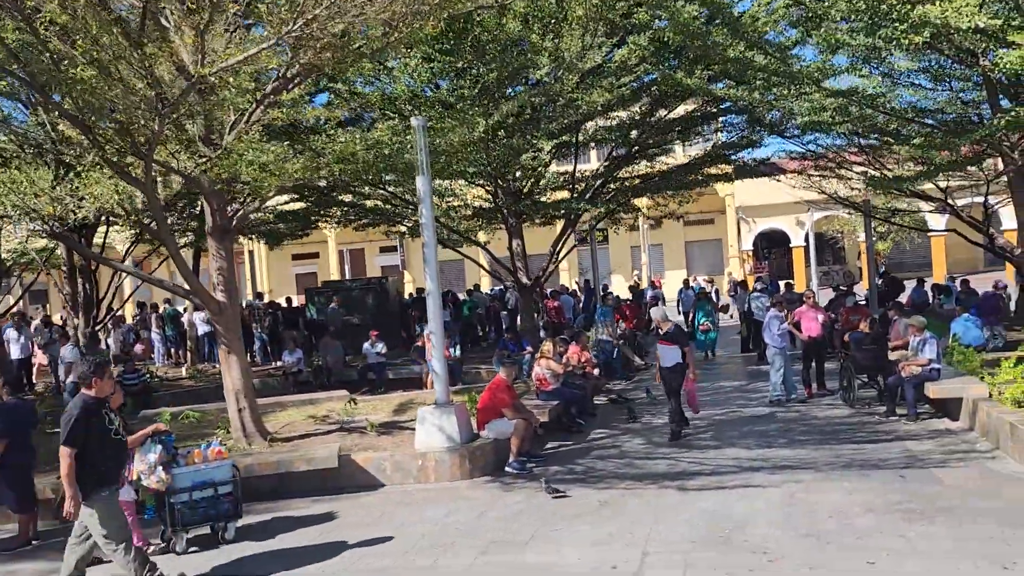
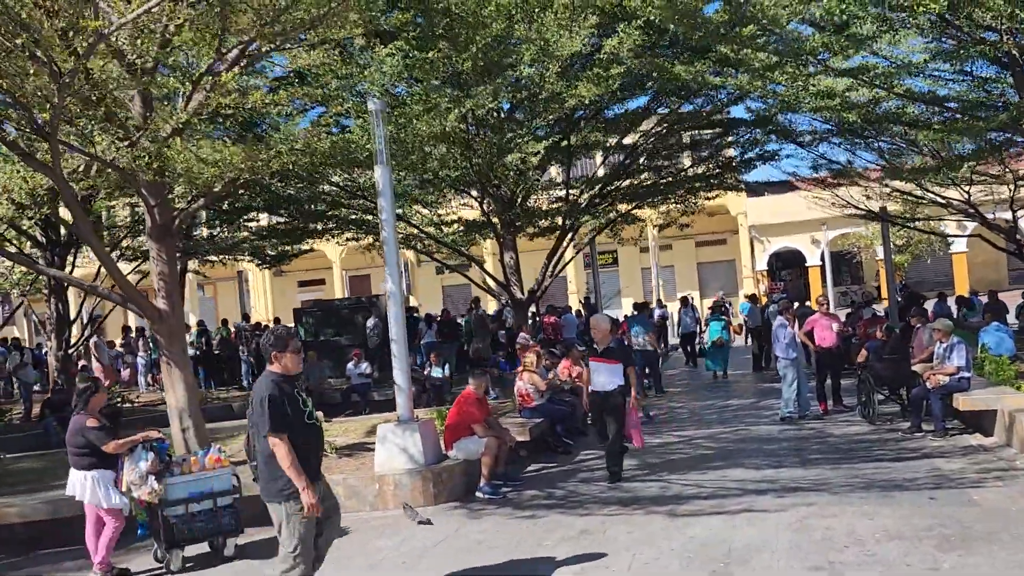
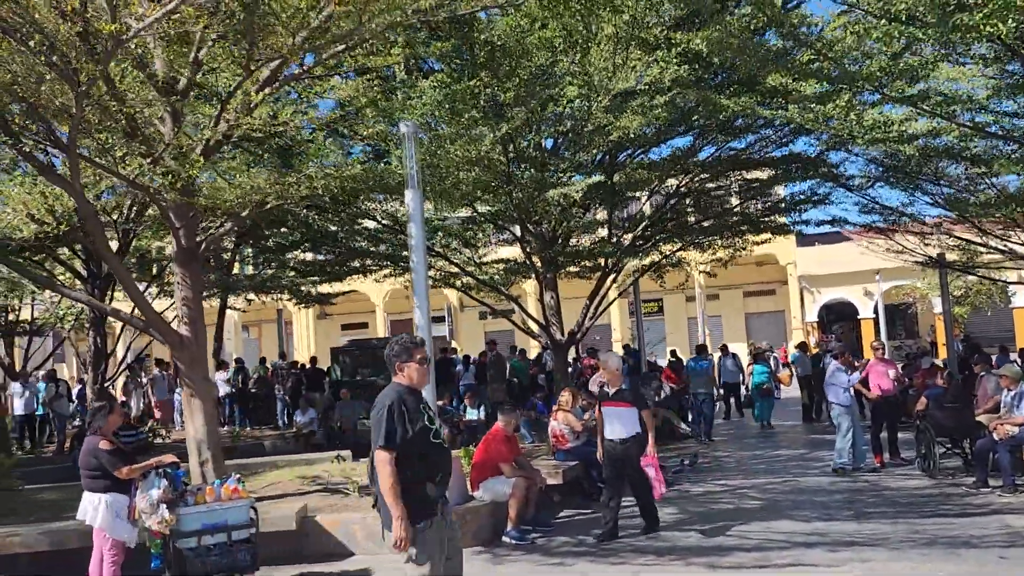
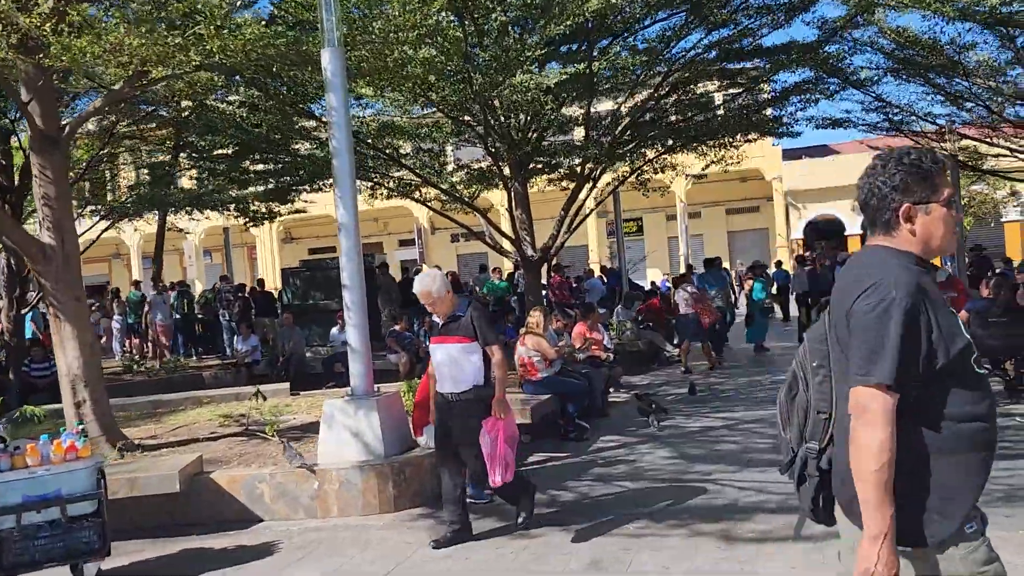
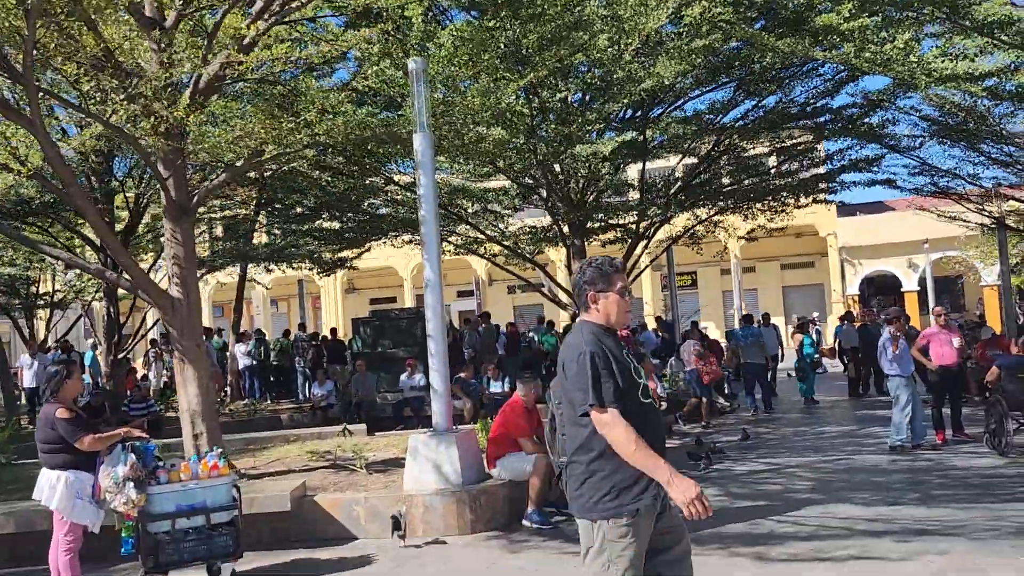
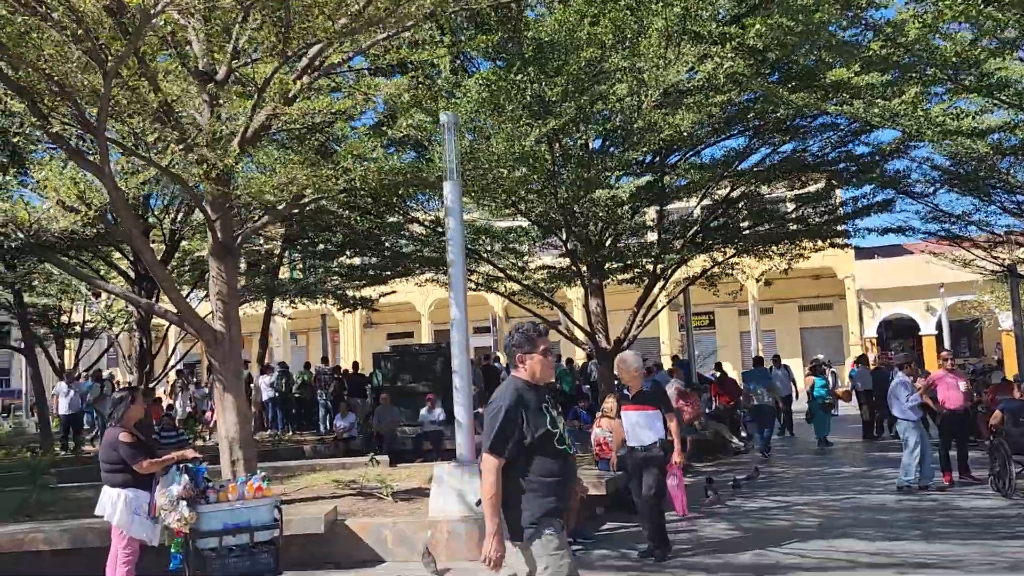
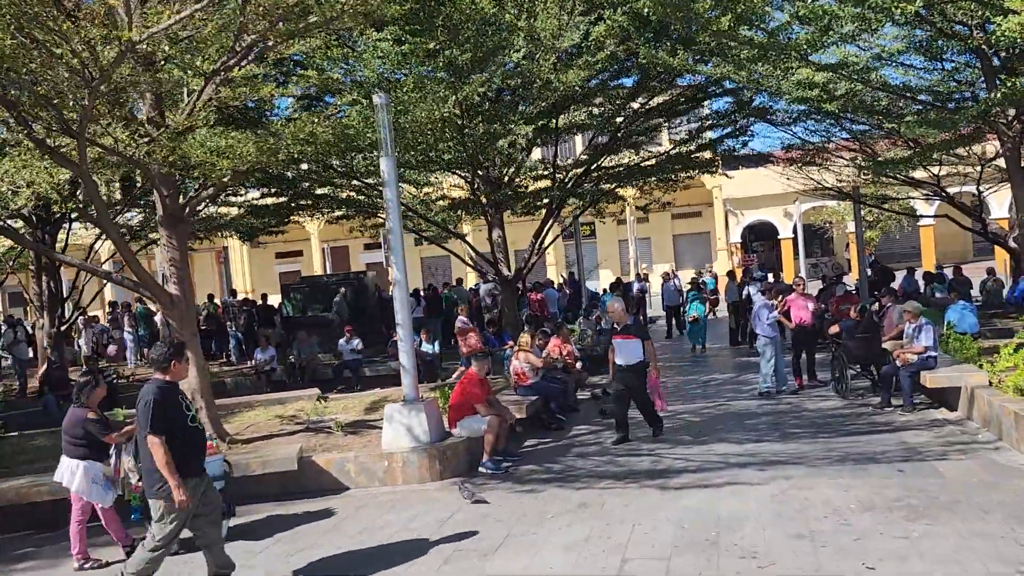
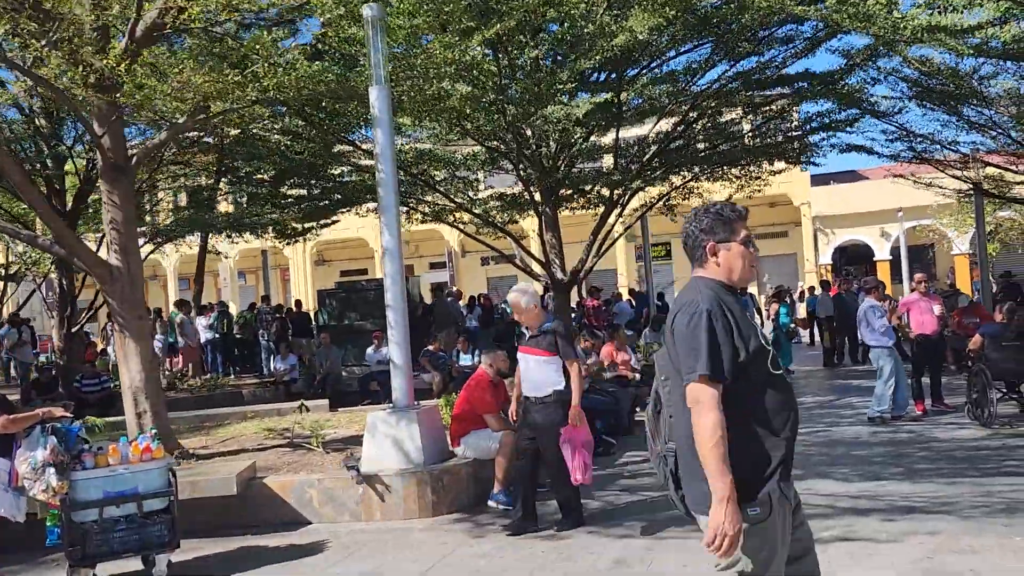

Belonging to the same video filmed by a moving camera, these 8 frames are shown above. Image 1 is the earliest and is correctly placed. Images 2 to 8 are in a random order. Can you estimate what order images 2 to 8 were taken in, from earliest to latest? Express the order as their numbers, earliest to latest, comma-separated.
7, 2, 3, 6, 5, 8, 4
